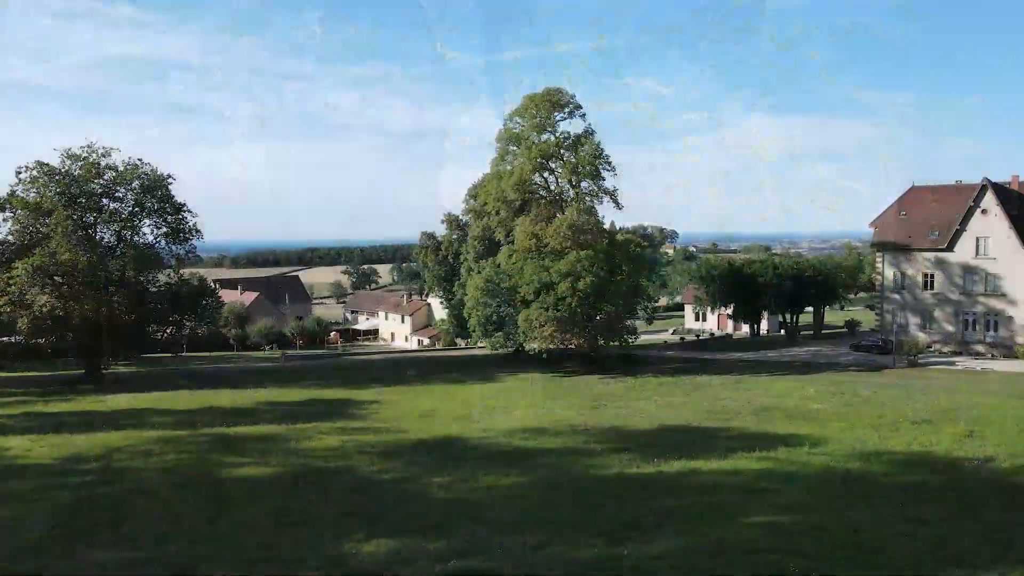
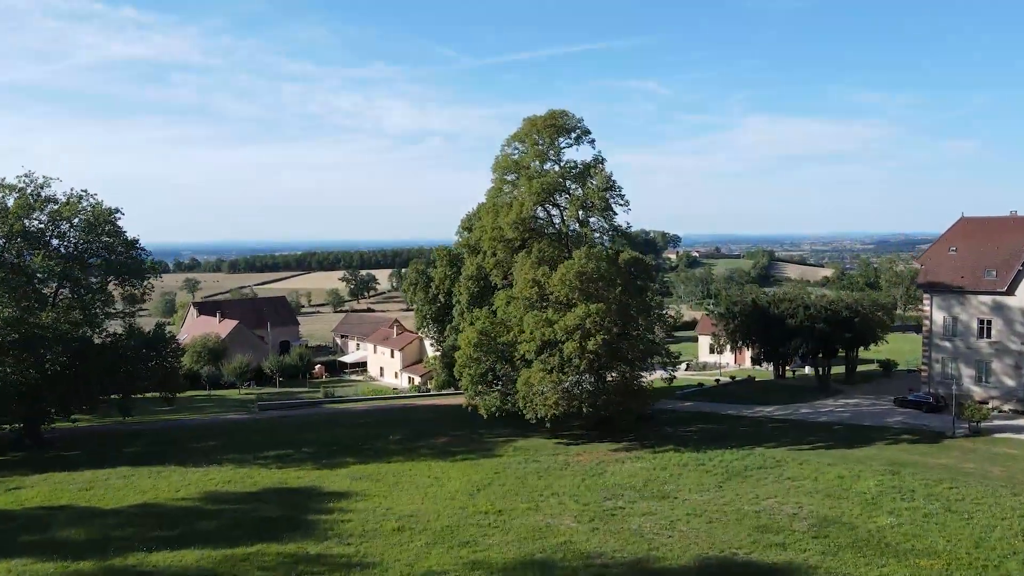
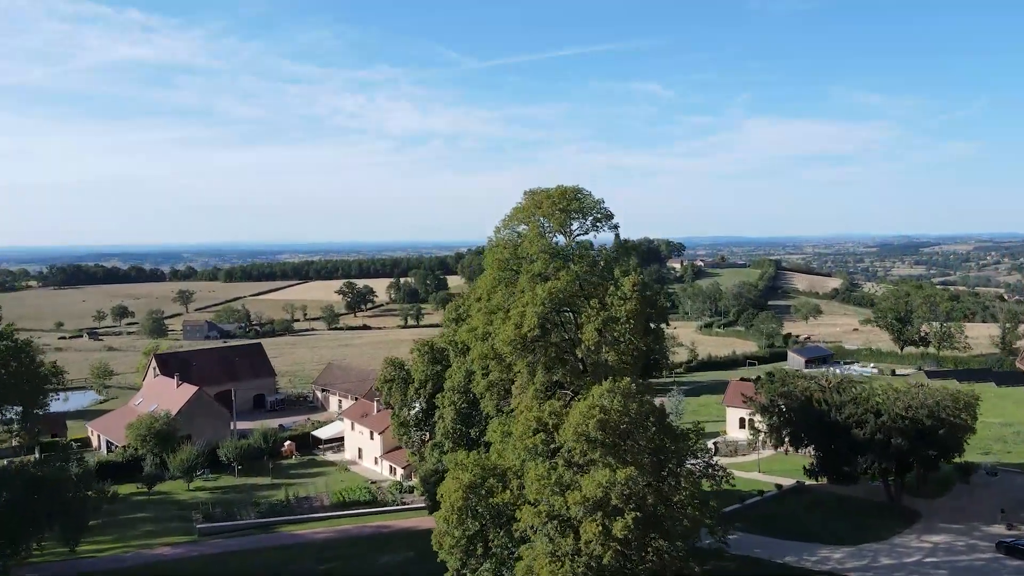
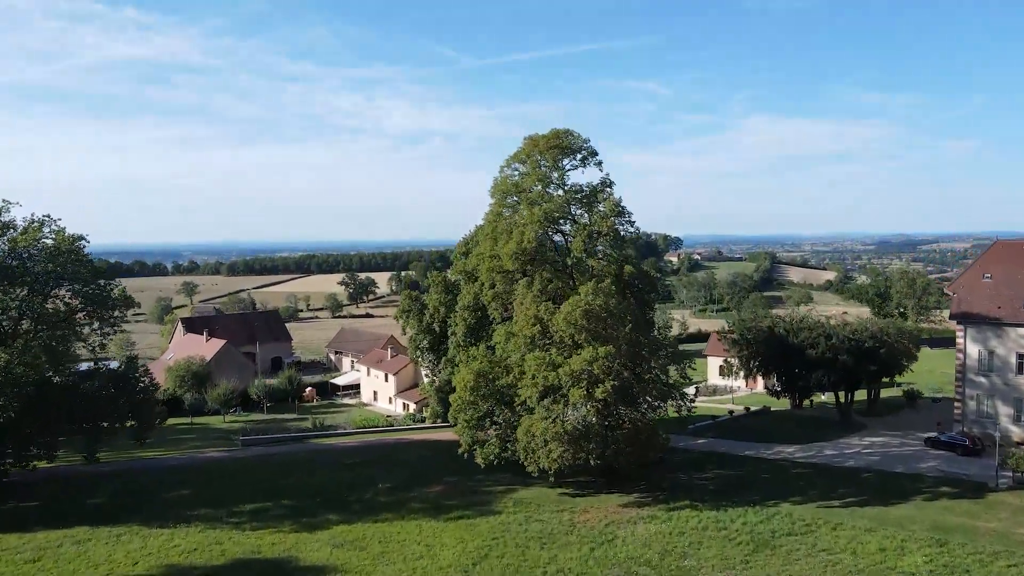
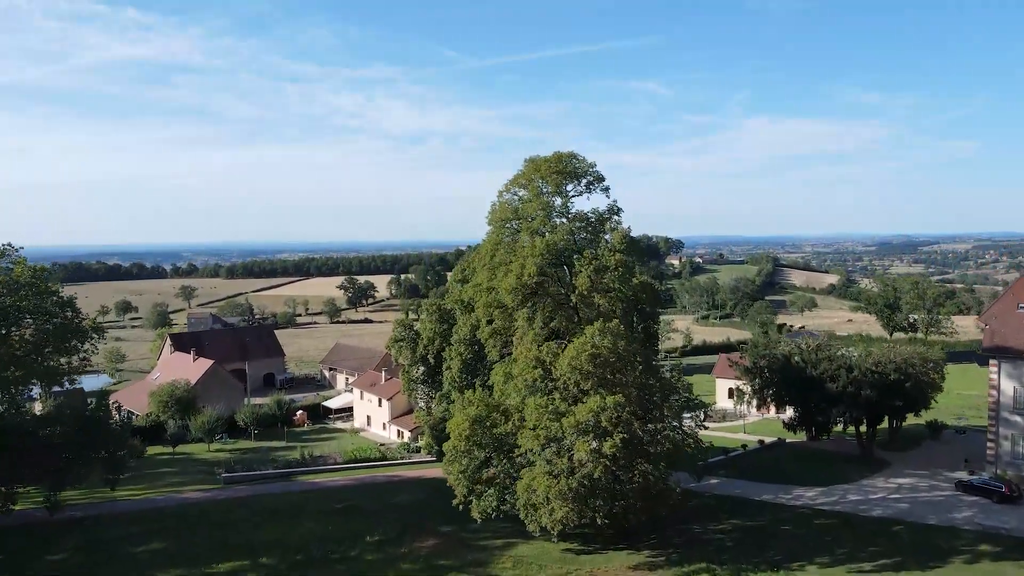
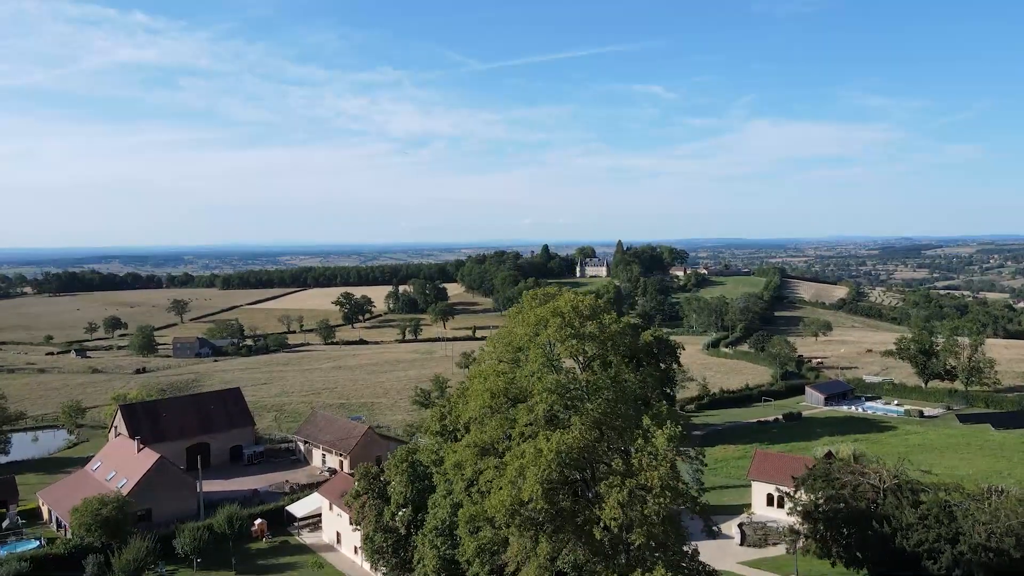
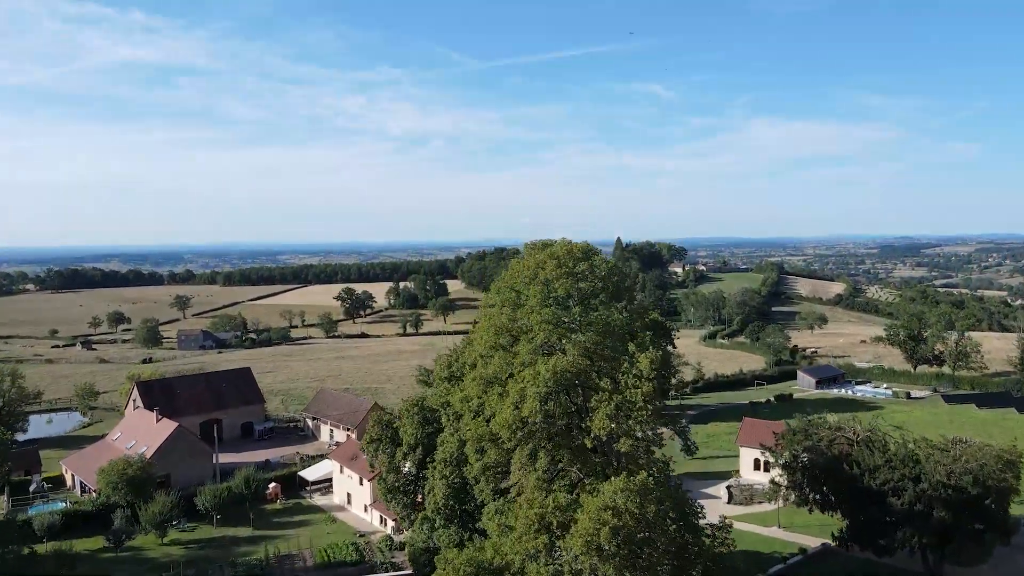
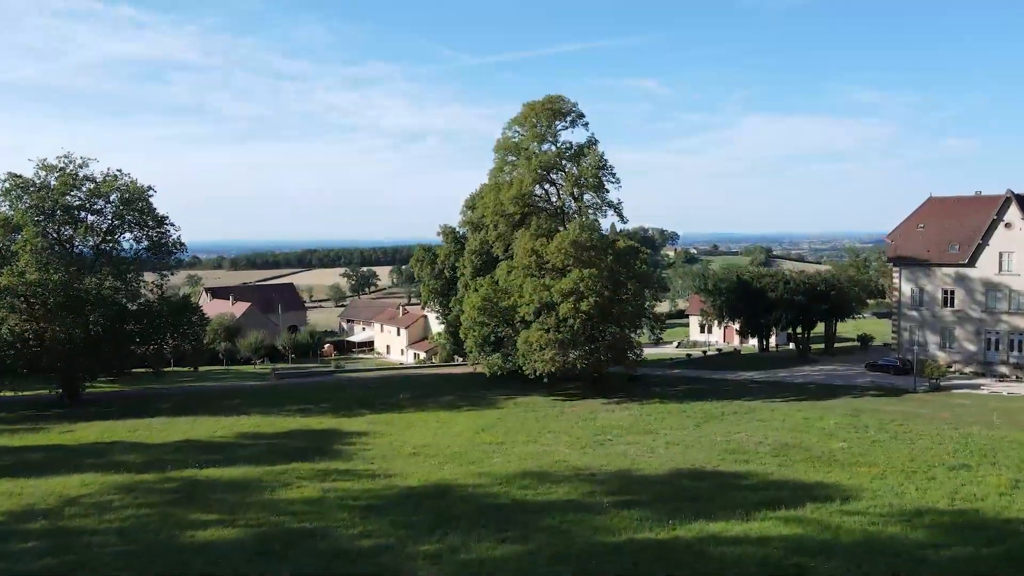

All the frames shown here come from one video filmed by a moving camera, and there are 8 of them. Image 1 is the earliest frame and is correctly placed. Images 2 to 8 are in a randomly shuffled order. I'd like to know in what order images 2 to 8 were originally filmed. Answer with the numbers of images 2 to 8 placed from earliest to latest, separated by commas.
8, 2, 4, 5, 3, 7, 6
